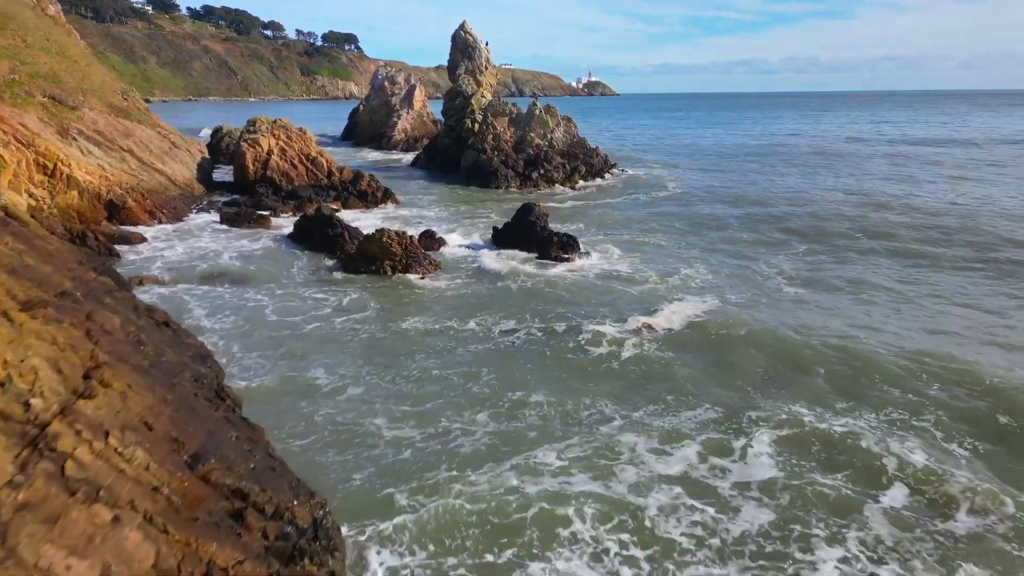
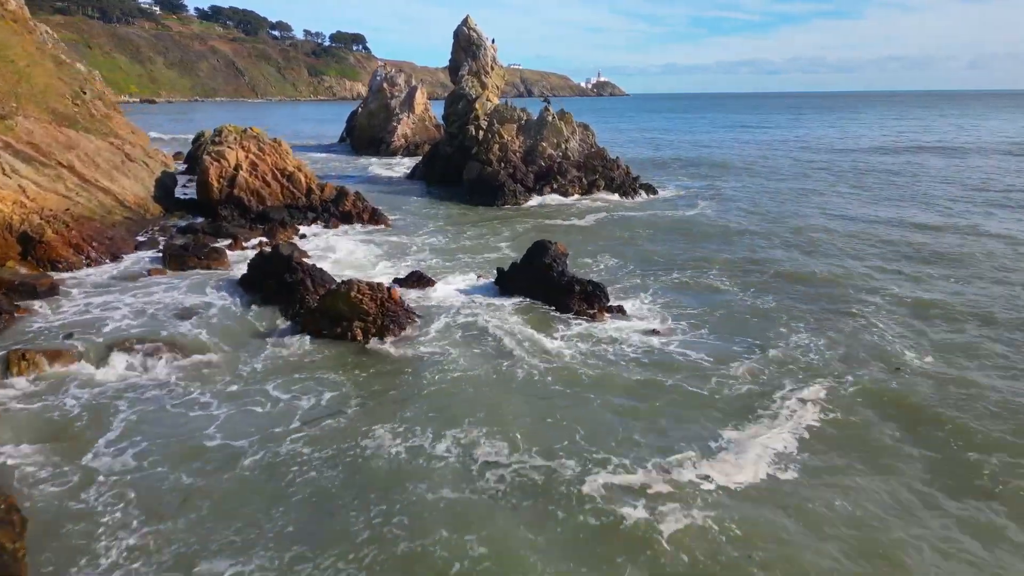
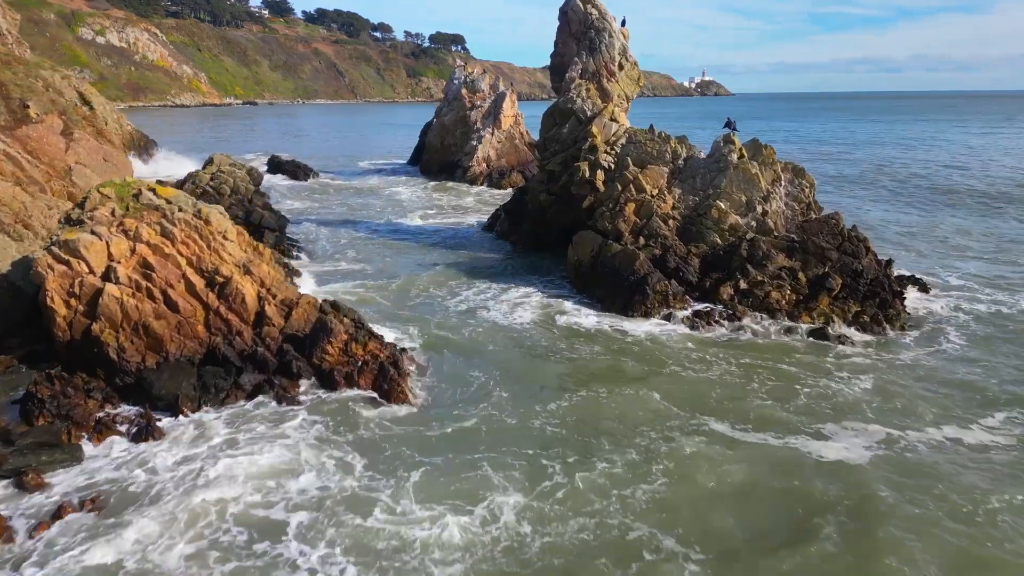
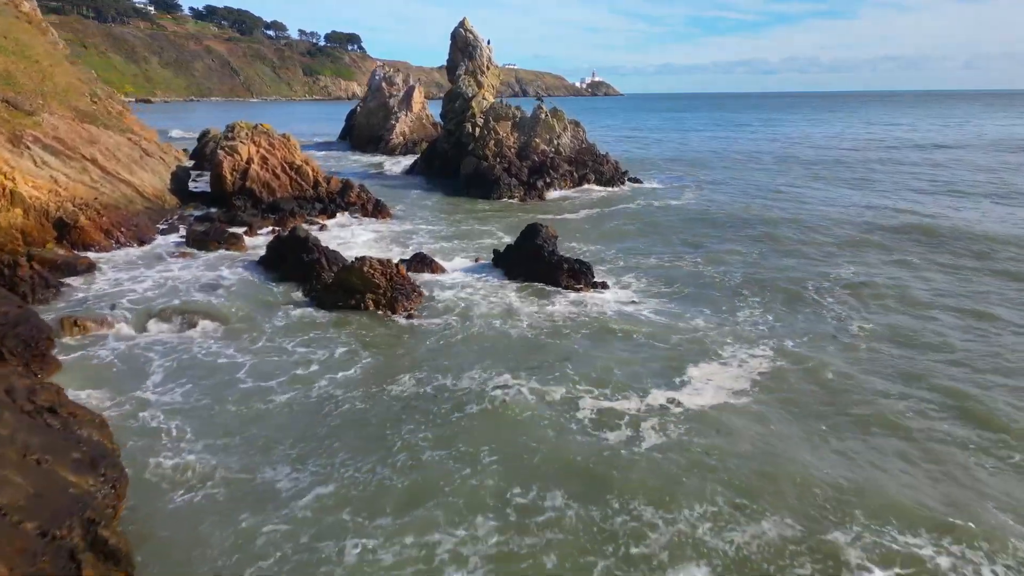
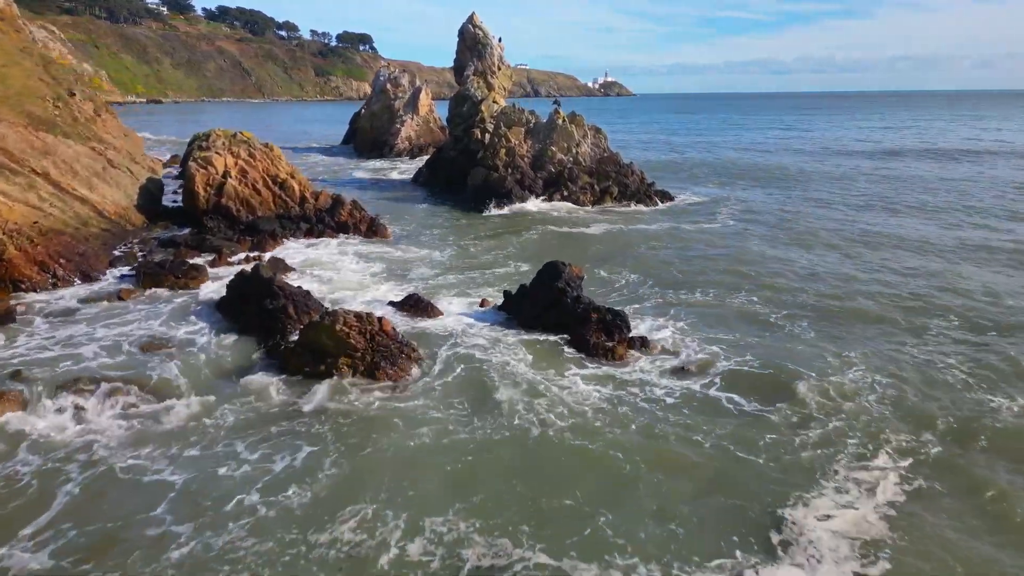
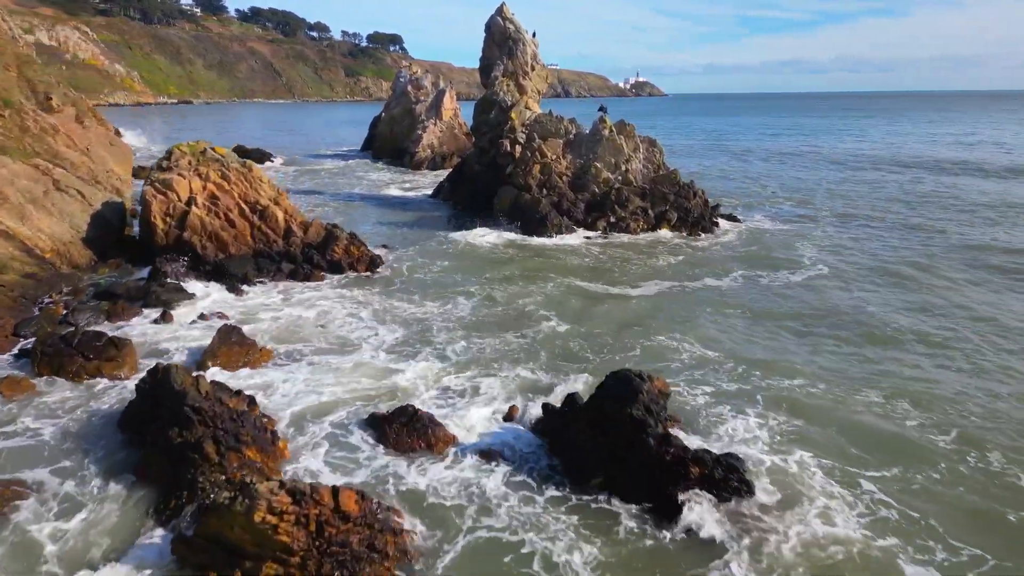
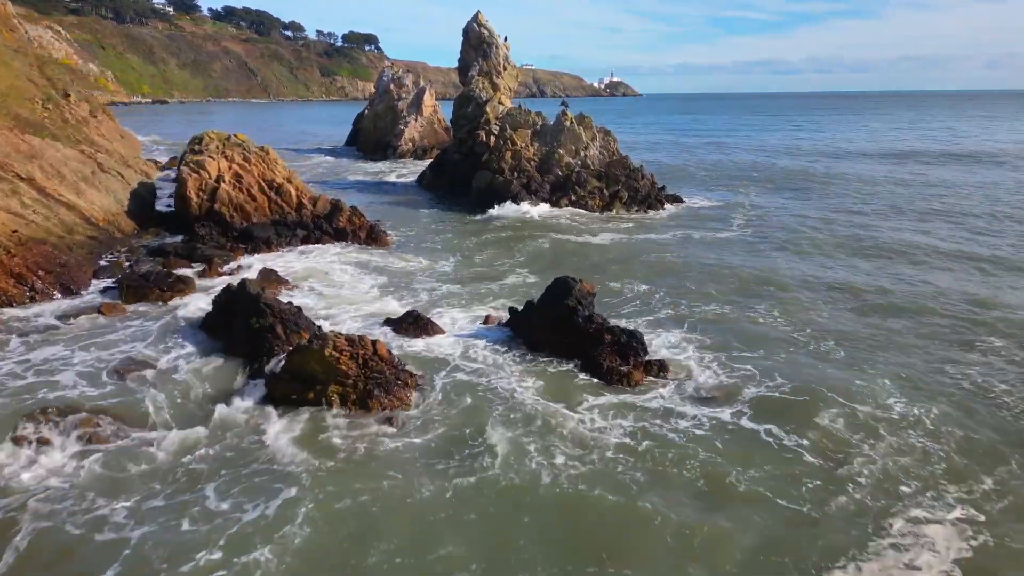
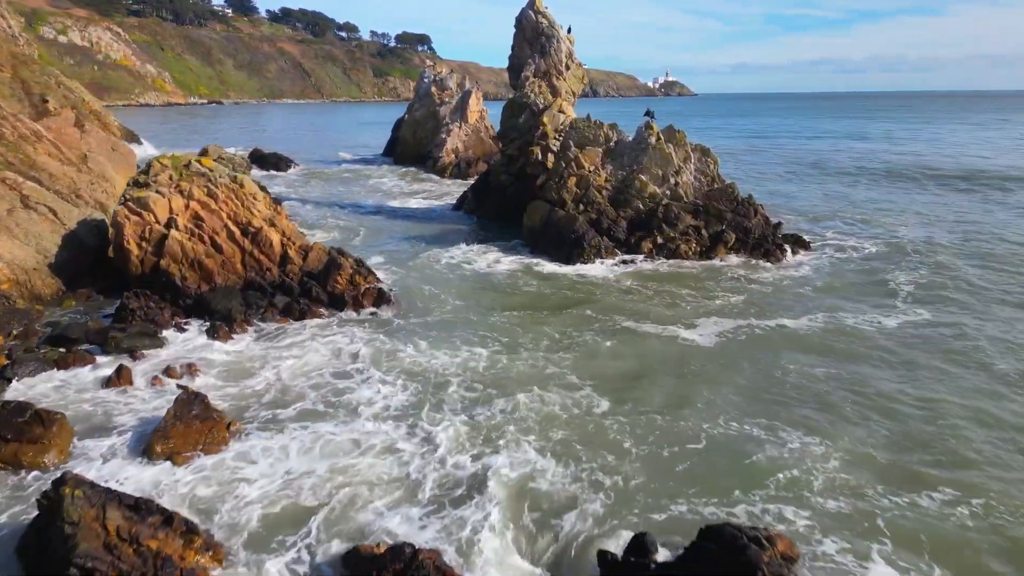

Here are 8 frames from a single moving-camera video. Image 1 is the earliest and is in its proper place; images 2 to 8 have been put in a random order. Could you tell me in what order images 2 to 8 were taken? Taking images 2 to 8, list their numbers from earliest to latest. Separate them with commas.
4, 2, 5, 7, 6, 8, 3
